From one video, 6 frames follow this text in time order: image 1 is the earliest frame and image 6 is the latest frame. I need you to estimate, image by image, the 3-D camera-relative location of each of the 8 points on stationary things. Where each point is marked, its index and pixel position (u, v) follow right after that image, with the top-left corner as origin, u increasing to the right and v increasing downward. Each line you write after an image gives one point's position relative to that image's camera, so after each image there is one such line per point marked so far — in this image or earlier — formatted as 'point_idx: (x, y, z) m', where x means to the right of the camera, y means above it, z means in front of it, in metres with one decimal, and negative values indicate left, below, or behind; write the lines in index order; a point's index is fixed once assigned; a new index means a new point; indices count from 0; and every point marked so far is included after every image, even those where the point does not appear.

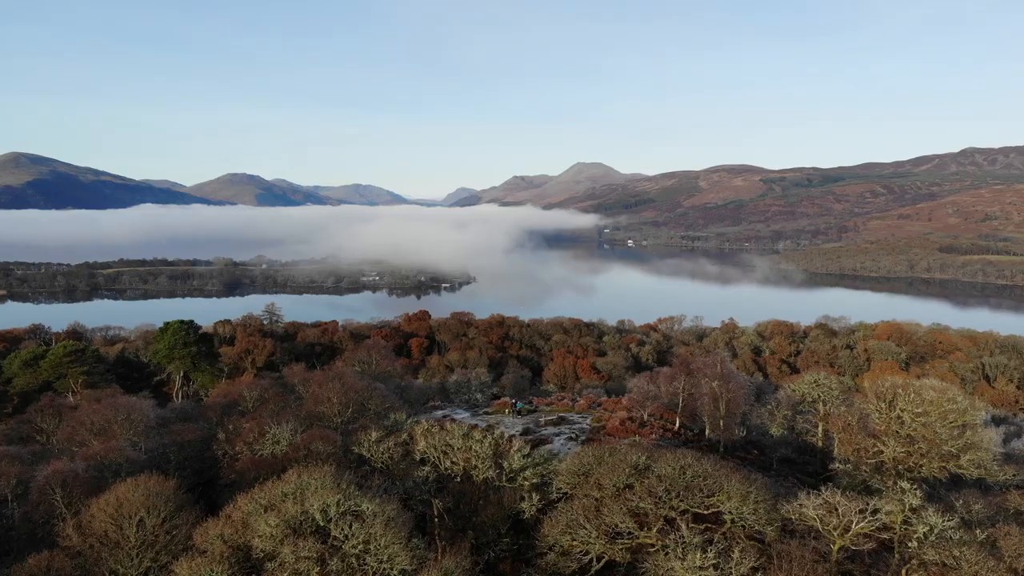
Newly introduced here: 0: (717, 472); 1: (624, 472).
0: (+6.9, -6.2, +19.0) m
1: (+3.8, -6.2, +19.1) m
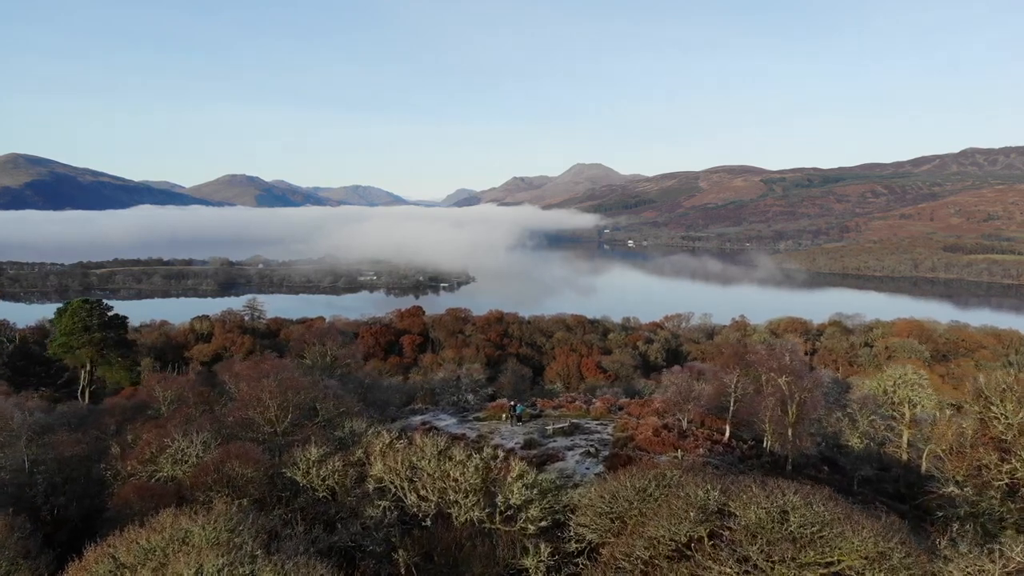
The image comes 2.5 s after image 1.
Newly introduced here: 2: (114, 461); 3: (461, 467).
0: (+6.9, -4.8, +12.1) m
1: (+3.8, -4.9, +12.2) m
2: (-13.5, -5.9, +19.3) m
3: (-1.4, -4.7, +14.9) m
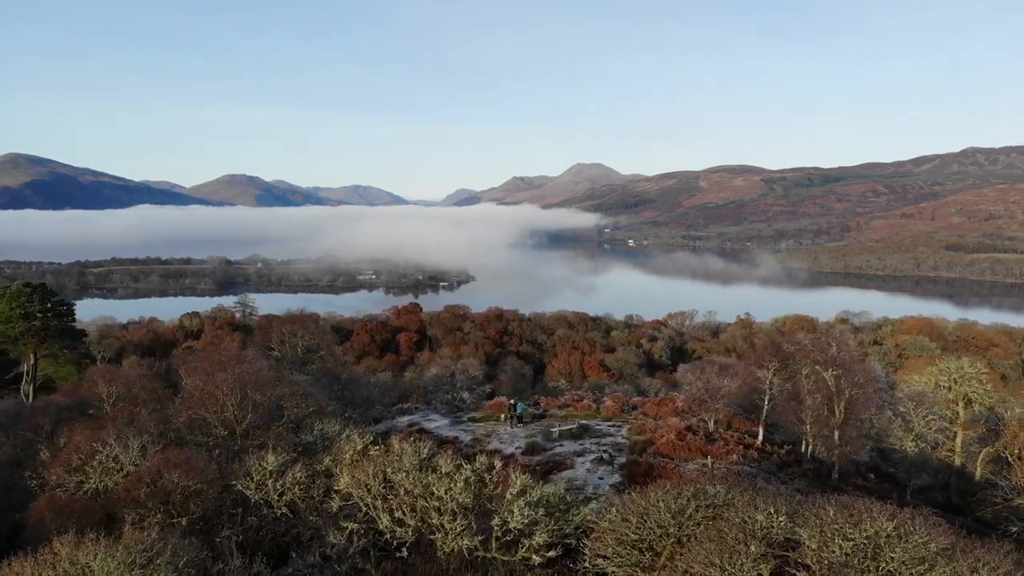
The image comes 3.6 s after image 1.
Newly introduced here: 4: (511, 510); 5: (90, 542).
0: (+6.9, -4.2, +9.1) m
1: (+3.7, -4.3, +9.2) m
2: (-13.5, -5.2, +16.3) m
3: (-1.4, -4.0, +11.9) m
4: (0.0, -4.6, +11.6) m
5: (-7.9, -4.8, +10.6) m
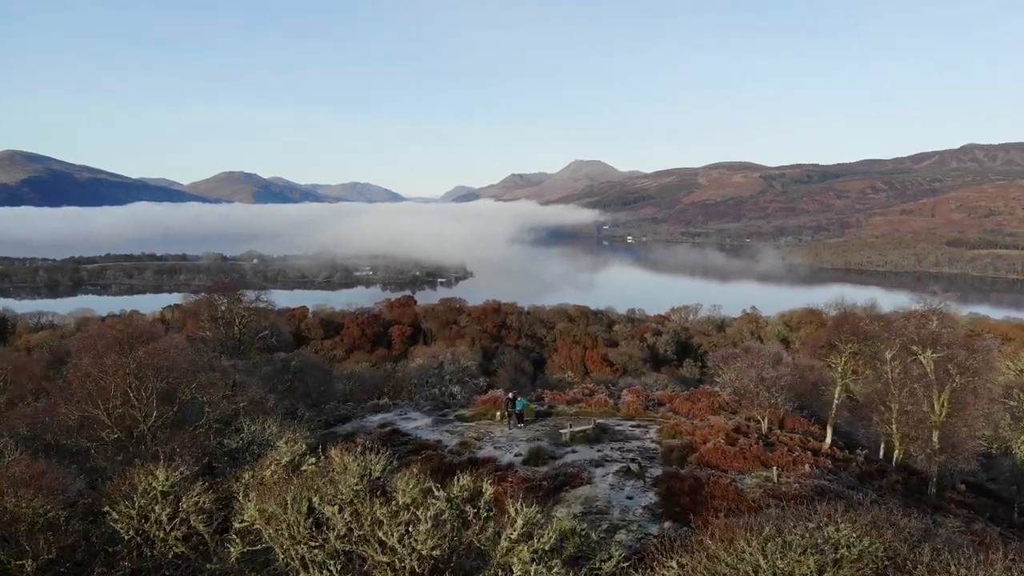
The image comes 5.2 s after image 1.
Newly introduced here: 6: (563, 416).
0: (+6.9, -3.2, +4.8) m
1: (+3.7, -3.3, +4.9) m
2: (-13.6, -4.2, +12.0) m
3: (-1.4, -3.0, +7.7) m
4: (0.0, -3.6, +7.3) m
5: (-8.0, -3.8, +6.3) m
6: (+1.7, -4.3, +19.1) m
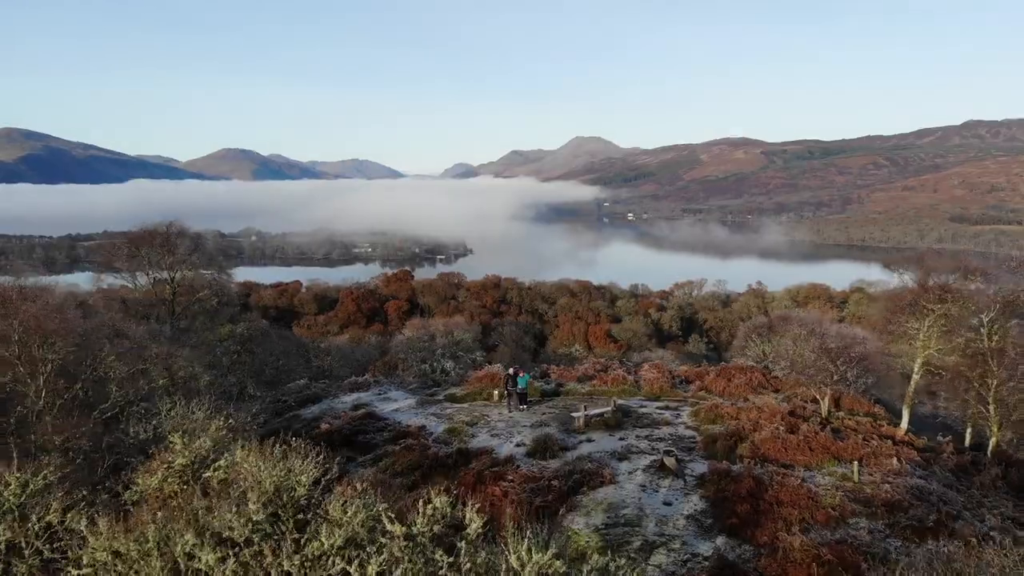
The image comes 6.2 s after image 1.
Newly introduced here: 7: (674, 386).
0: (+6.9, -2.5, +1.9) m
1: (+3.7, -2.6, +2.0) m
2: (-13.6, -3.3, +9.1) m
3: (-1.4, -2.2, +4.7) m
4: (0.0, -2.8, +4.4) m
5: (-8.0, -3.1, +3.4) m
6: (+1.7, -3.0, +16.2) m
7: (+4.6, -2.8, +16.6) m
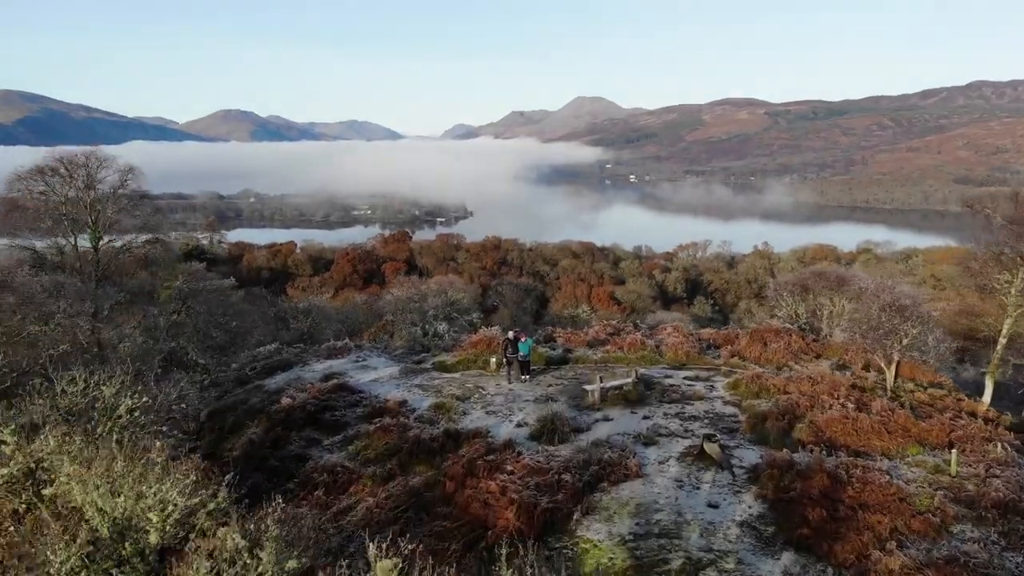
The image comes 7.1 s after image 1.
0: (+6.8, -2.2, -0.3) m
1: (+3.7, -2.3, -0.2) m
2: (-13.6, -2.5, +7.0) m
3: (-1.4, -1.7, +2.5) m
4: (0.0, -2.4, +2.2) m
5: (-8.0, -2.7, +1.3) m
6: (+1.7, -1.8, +14.1) m
7: (+4.6, -1.6, +14.4) m
